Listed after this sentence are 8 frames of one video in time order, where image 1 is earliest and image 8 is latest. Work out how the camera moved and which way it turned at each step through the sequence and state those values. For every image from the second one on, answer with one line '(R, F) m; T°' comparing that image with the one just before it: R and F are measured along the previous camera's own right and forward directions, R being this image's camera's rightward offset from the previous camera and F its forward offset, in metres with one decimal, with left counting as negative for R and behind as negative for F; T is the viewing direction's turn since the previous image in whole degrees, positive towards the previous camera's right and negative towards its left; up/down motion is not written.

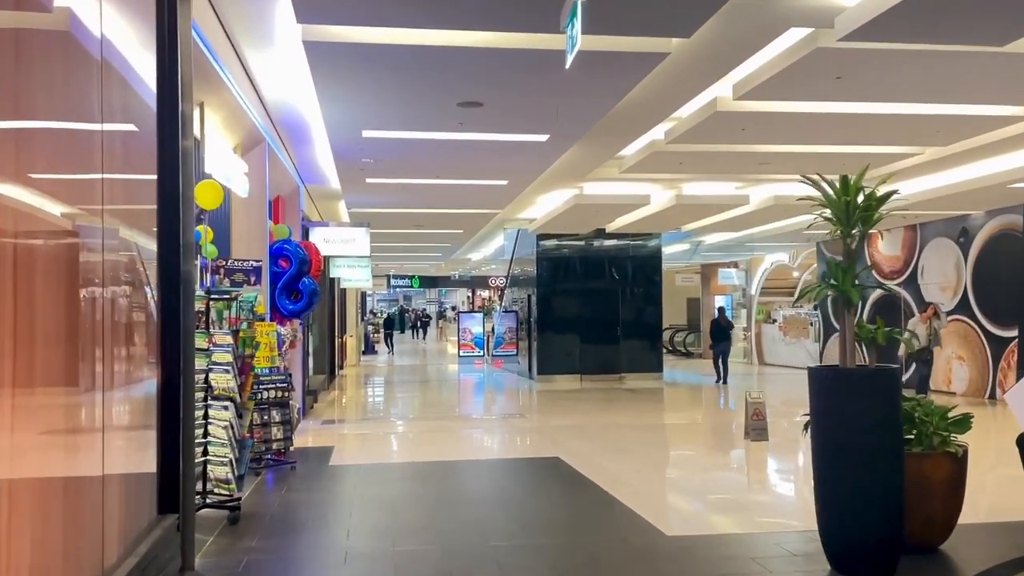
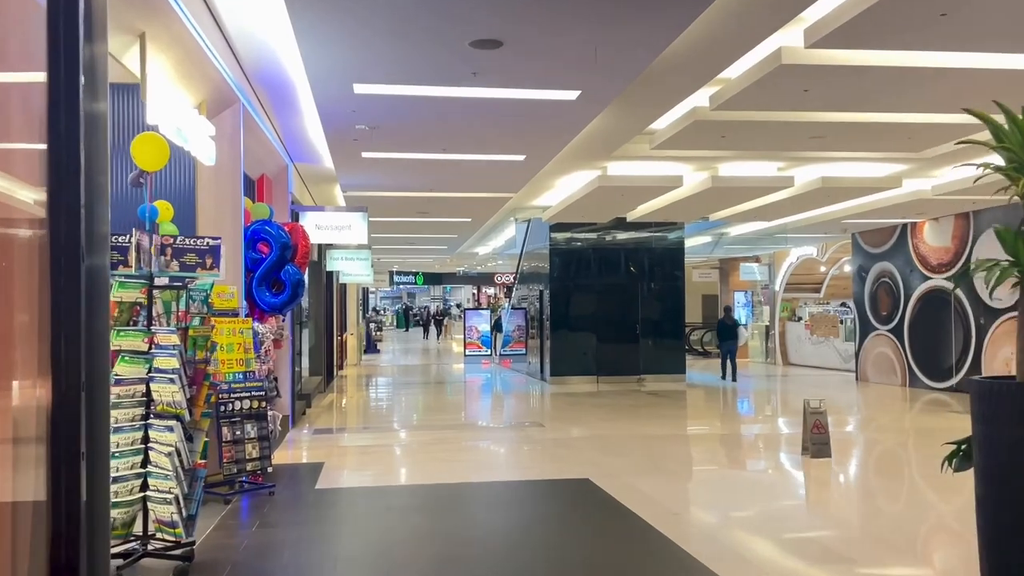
(-0.1, +1.1) m; 0°
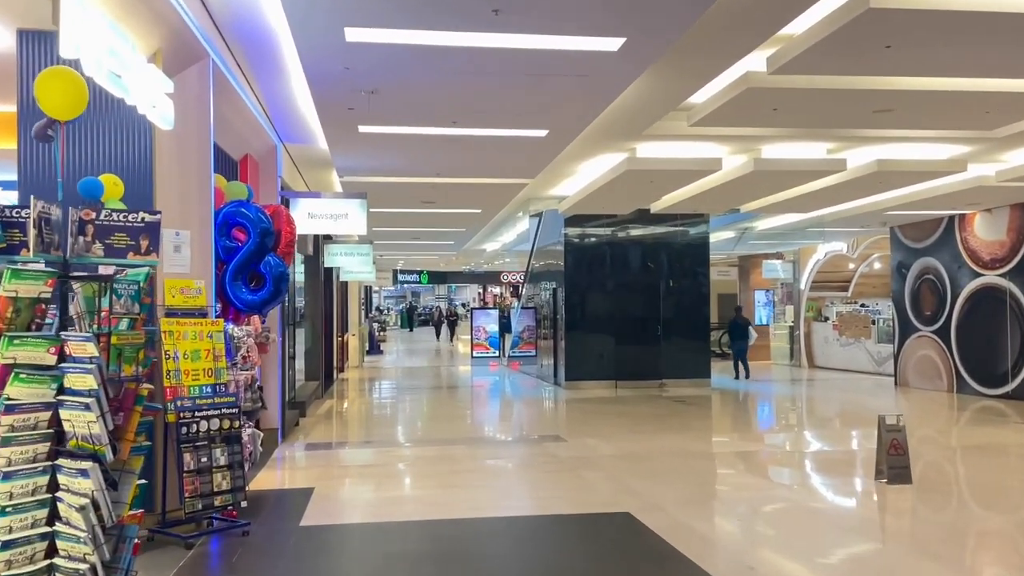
(-0.1, +1.0) m; 0°
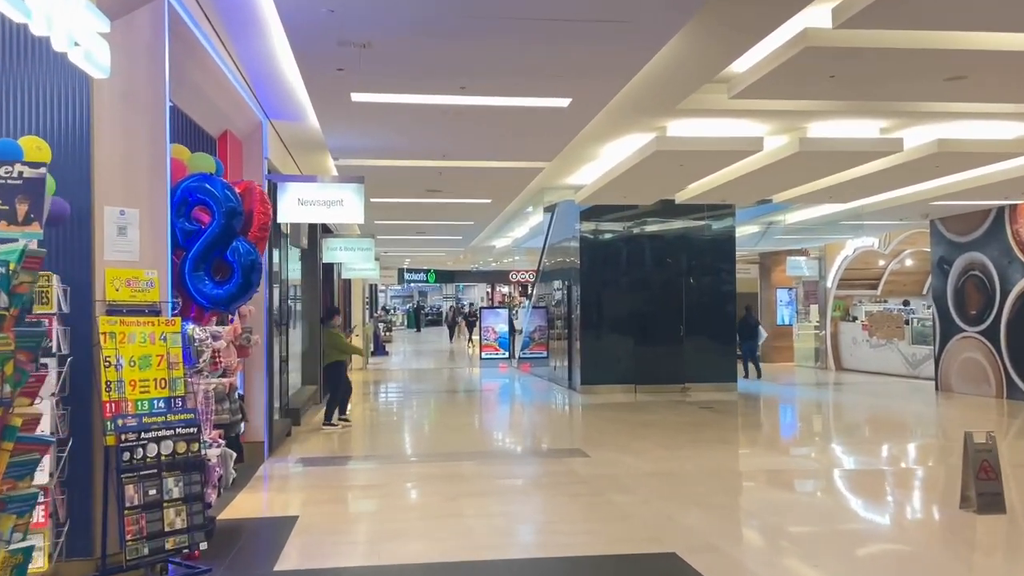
(-0.1, +0.9) m; -1°
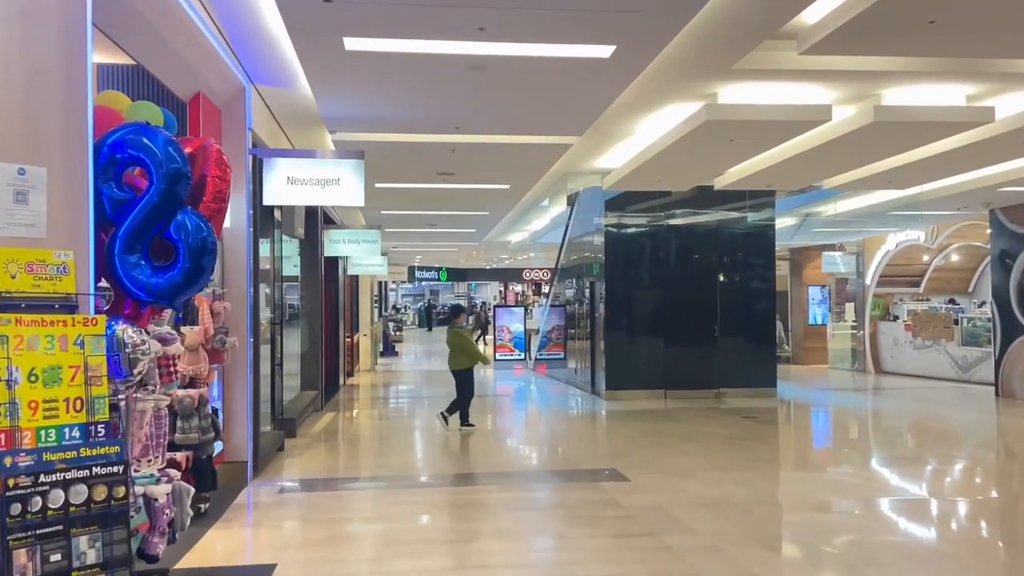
(-0.1, +1.0) m; -1°
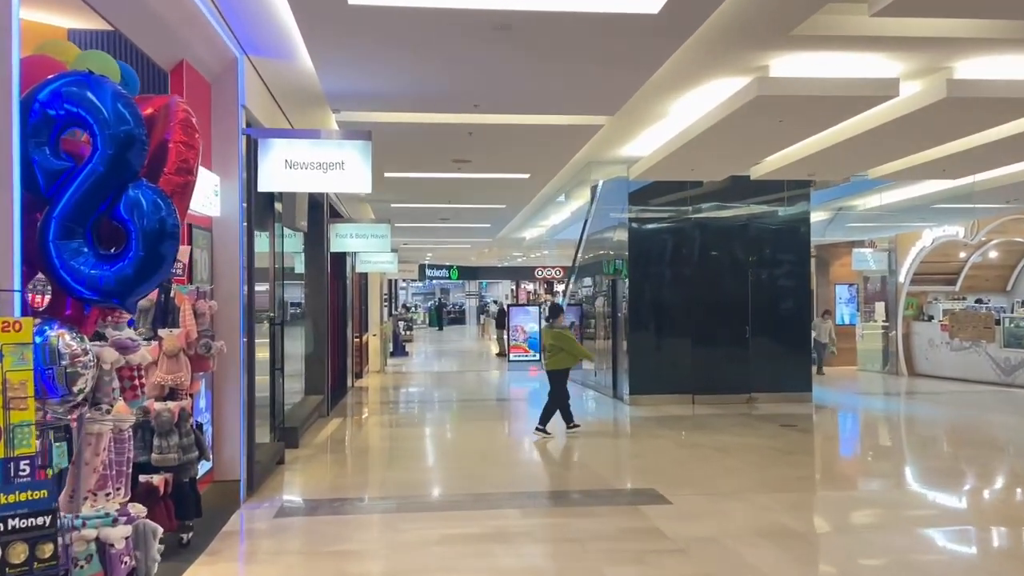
(-0.1, +0.7) m; -1°
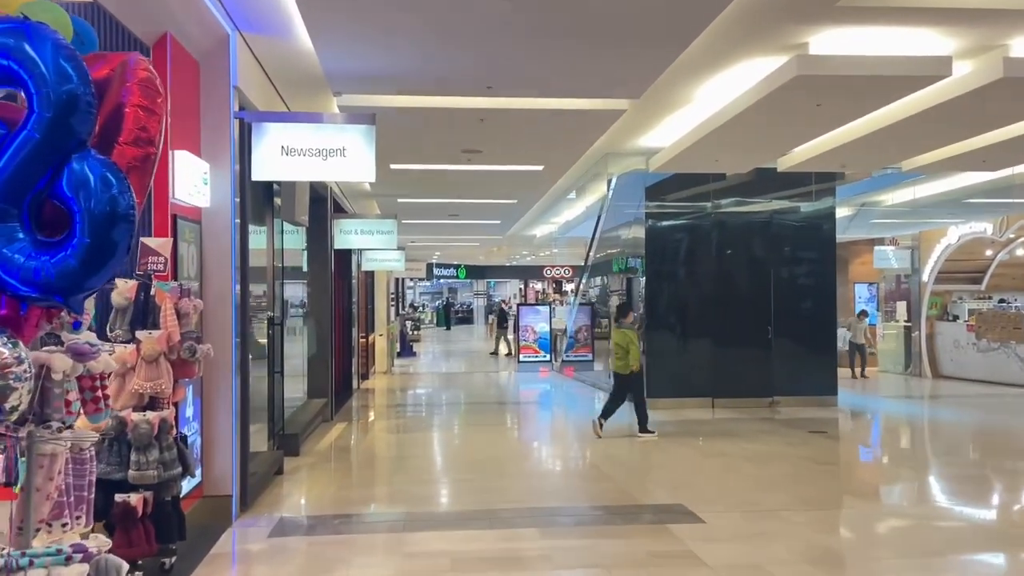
(-0.1, +0.4) m; -1°
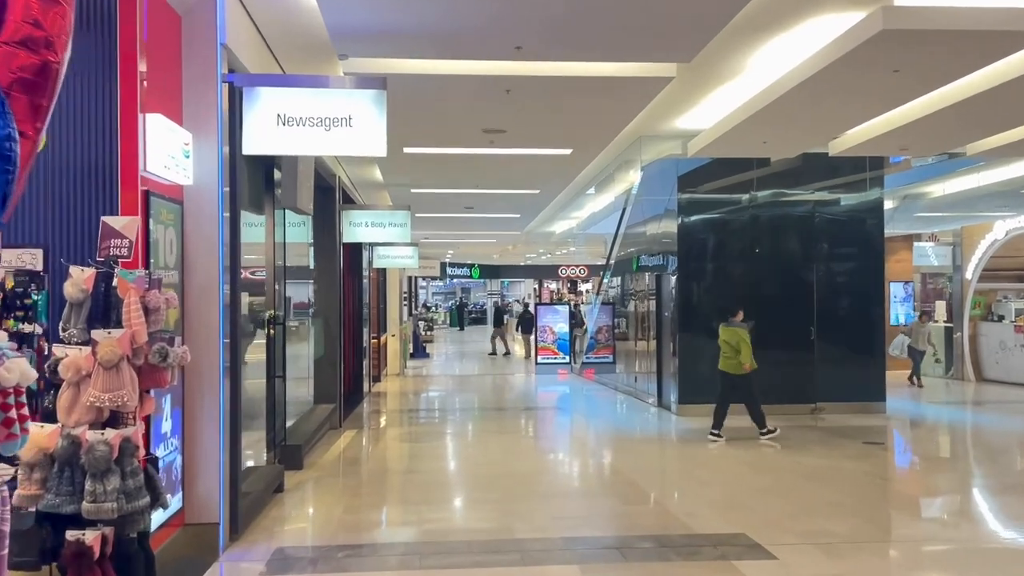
(-0.1, +0.7) m; -1°
